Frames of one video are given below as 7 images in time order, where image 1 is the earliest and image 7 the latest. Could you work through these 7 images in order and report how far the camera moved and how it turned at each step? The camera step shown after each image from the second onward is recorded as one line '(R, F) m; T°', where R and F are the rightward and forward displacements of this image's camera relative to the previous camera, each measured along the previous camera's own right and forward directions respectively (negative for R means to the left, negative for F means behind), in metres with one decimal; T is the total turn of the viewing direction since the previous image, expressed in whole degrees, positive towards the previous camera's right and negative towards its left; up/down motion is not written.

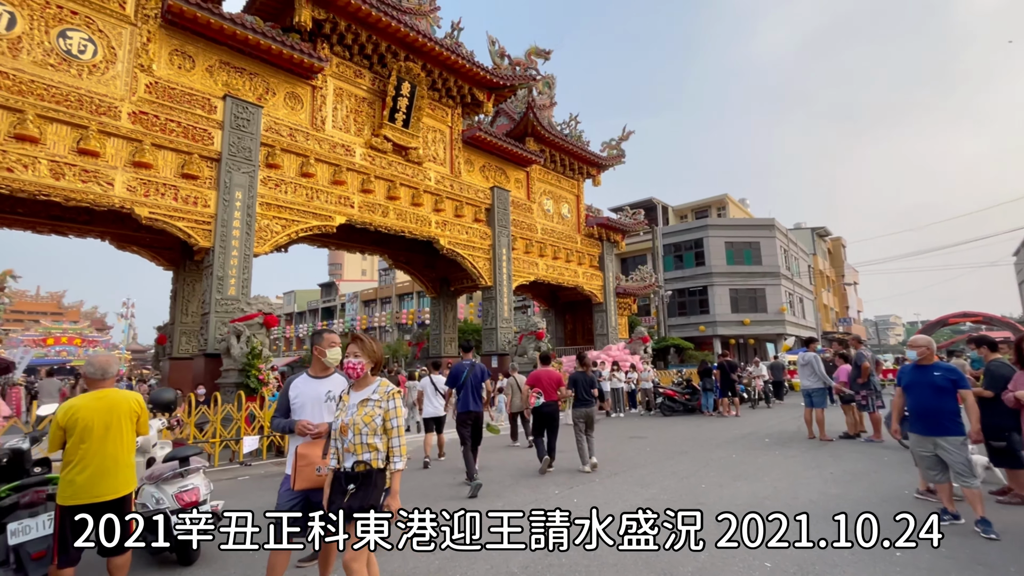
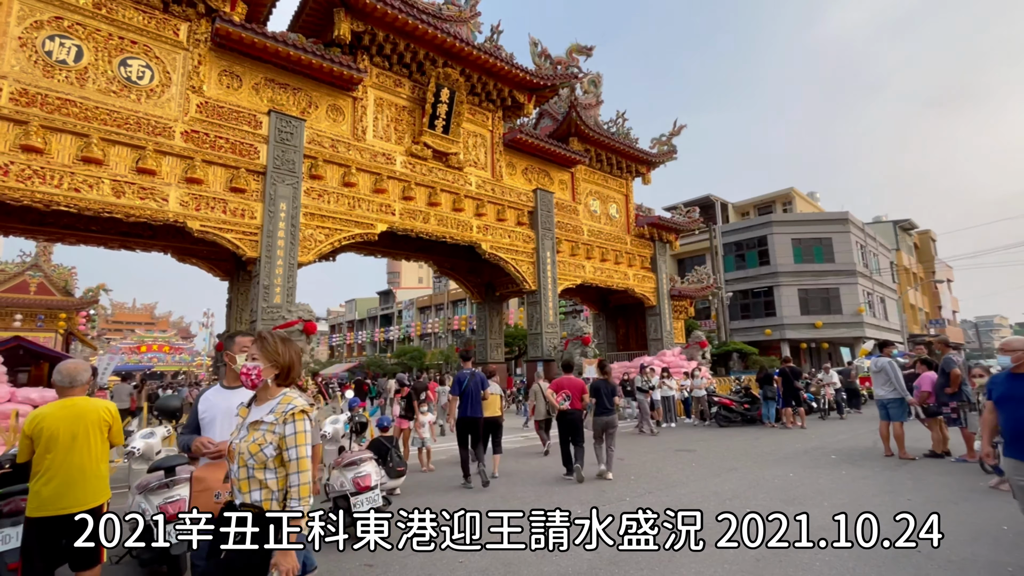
(+0.5, +0.3) m; -7°
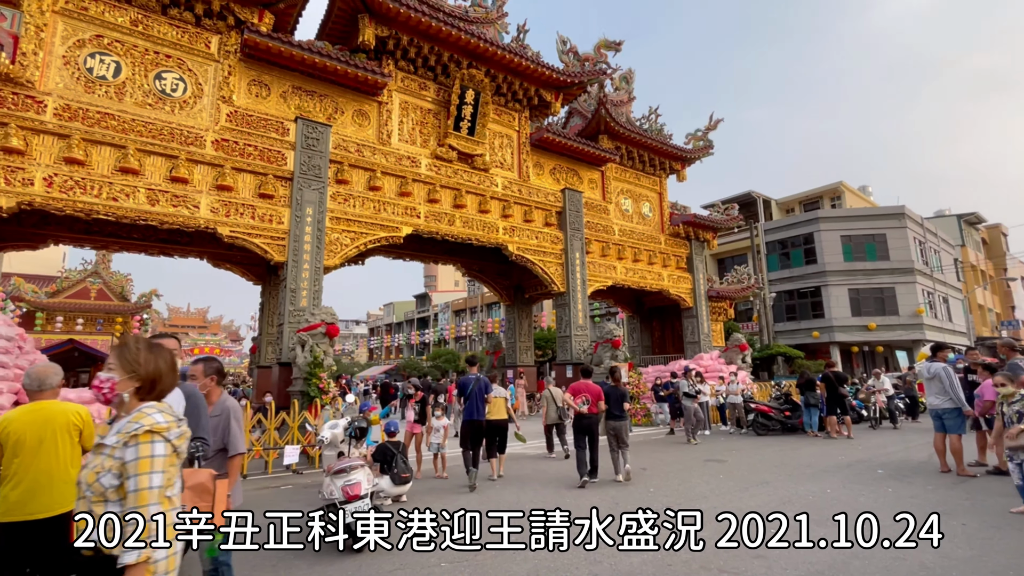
(+0.4, +0.2) m; -5°
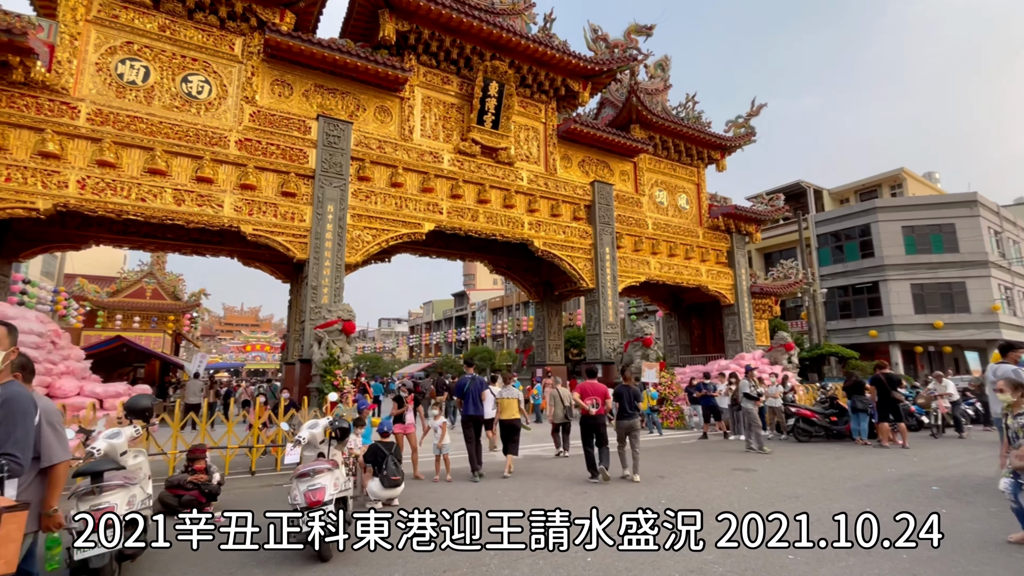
(+0.5, +0.4) m; -5°
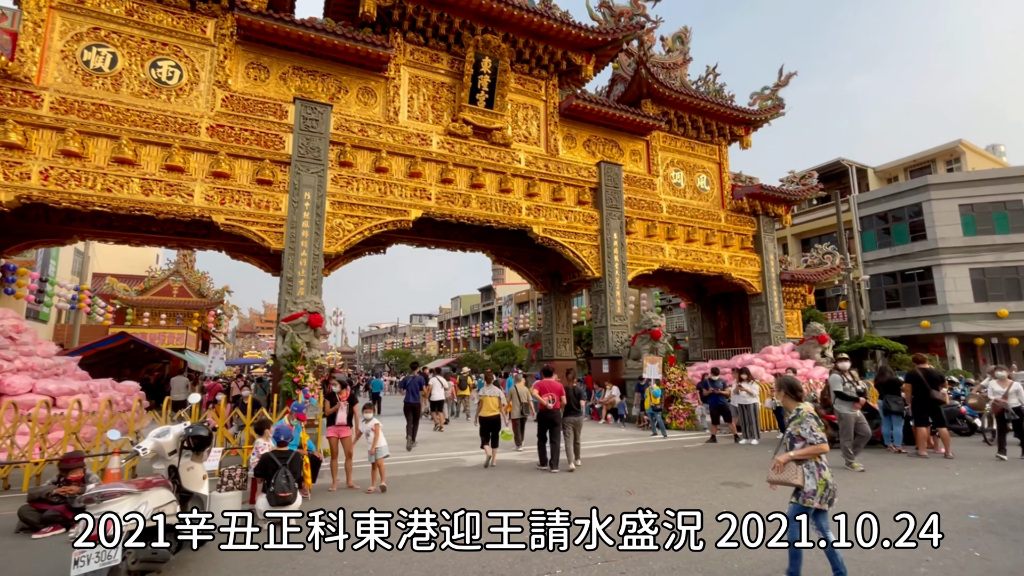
(+1.0, +0.9) m; -4°
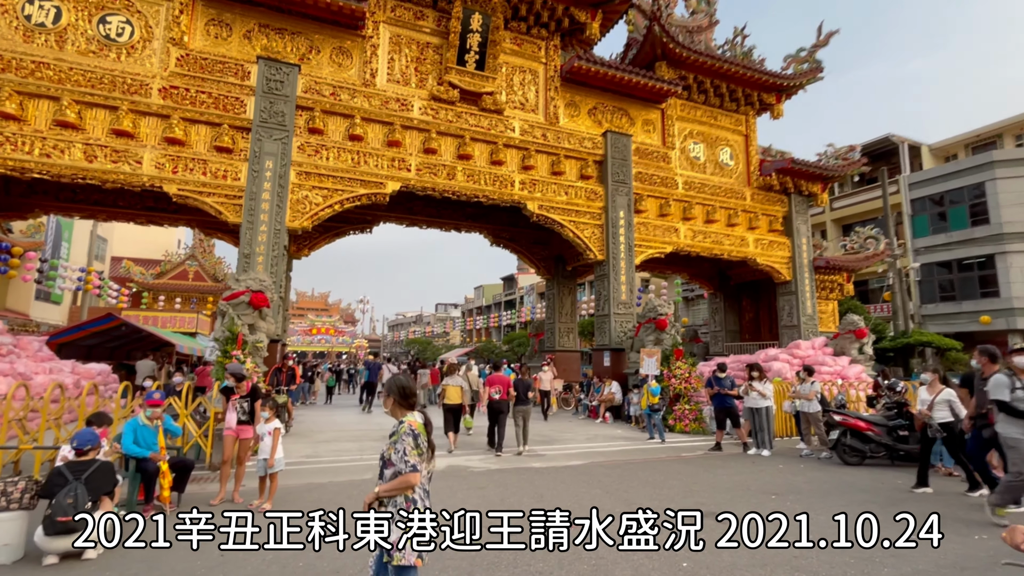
(+1.0, +1.3) m; -4°
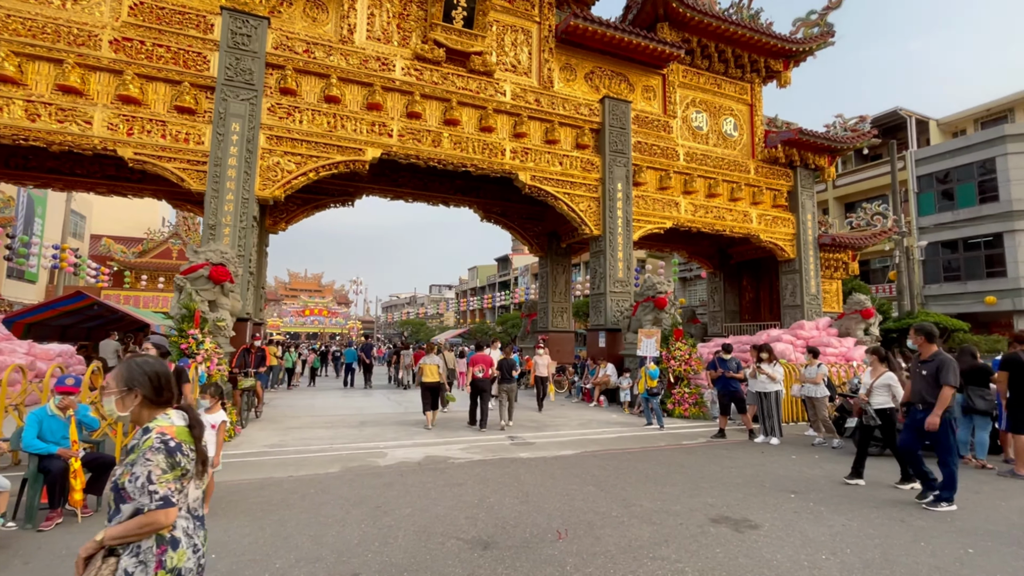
(+0.1, +0.7) m; +1°
